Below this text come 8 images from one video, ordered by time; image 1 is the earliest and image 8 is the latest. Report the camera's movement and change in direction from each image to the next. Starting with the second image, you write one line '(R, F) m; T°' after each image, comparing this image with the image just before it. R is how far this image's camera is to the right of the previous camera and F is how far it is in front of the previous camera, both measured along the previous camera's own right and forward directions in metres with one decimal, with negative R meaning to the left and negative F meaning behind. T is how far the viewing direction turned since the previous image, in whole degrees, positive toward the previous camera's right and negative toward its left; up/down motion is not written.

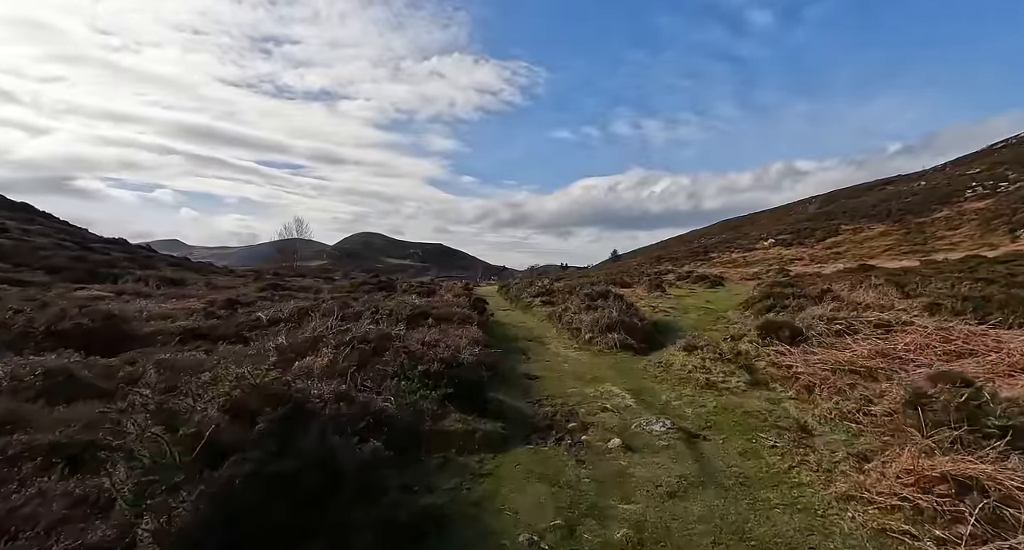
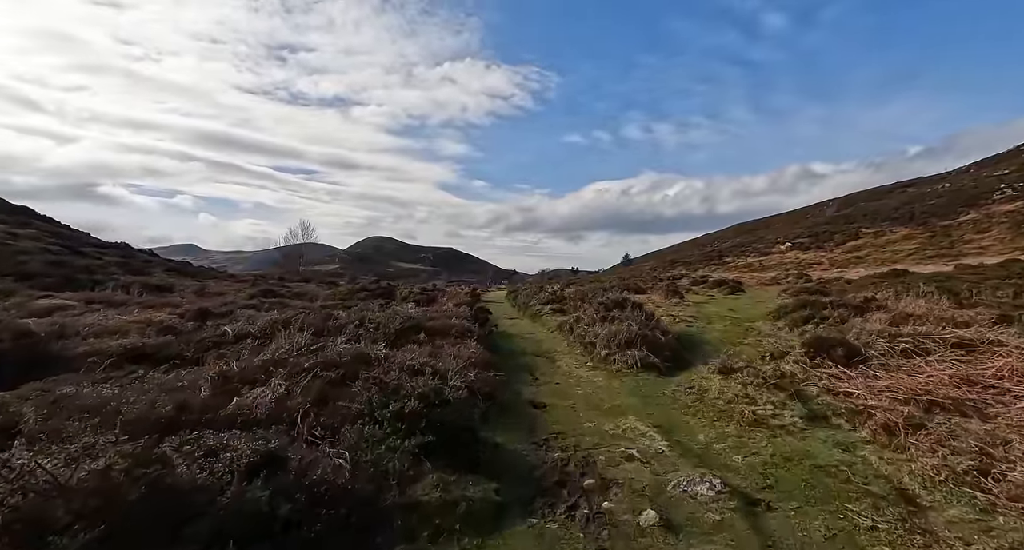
(+0.2, +1.9) m; -1°
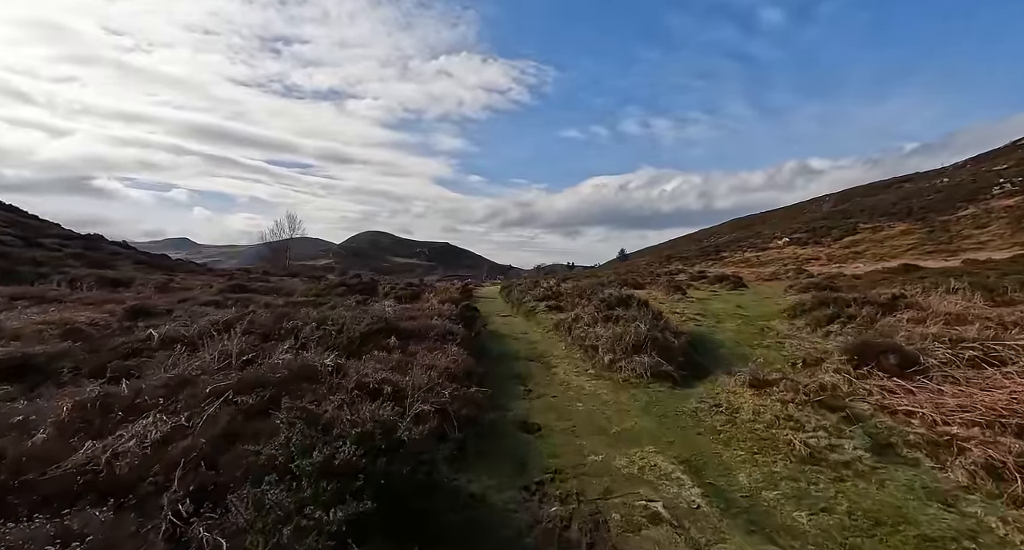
(+0.1, +2.0) m; +1°
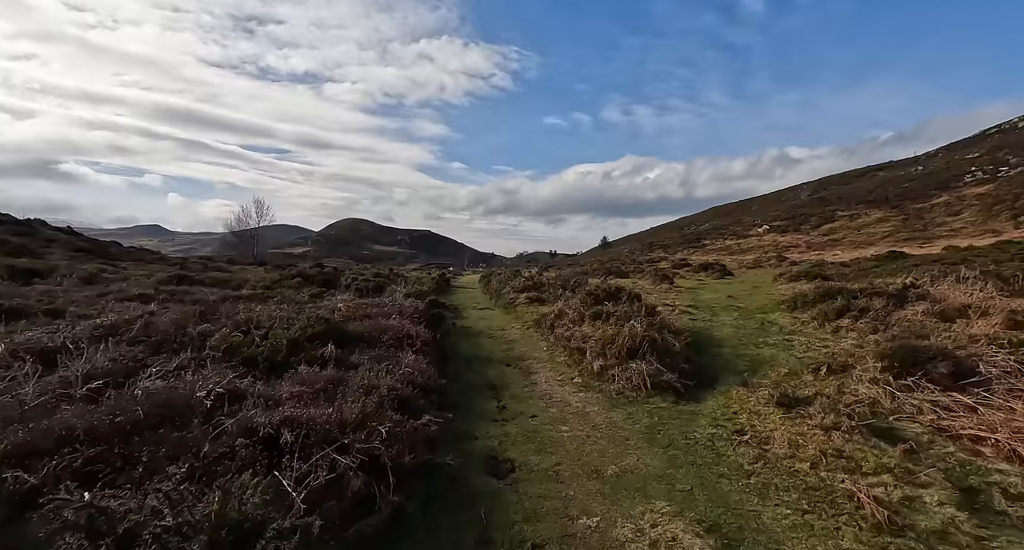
(+0.2, +2.0) m; +2°
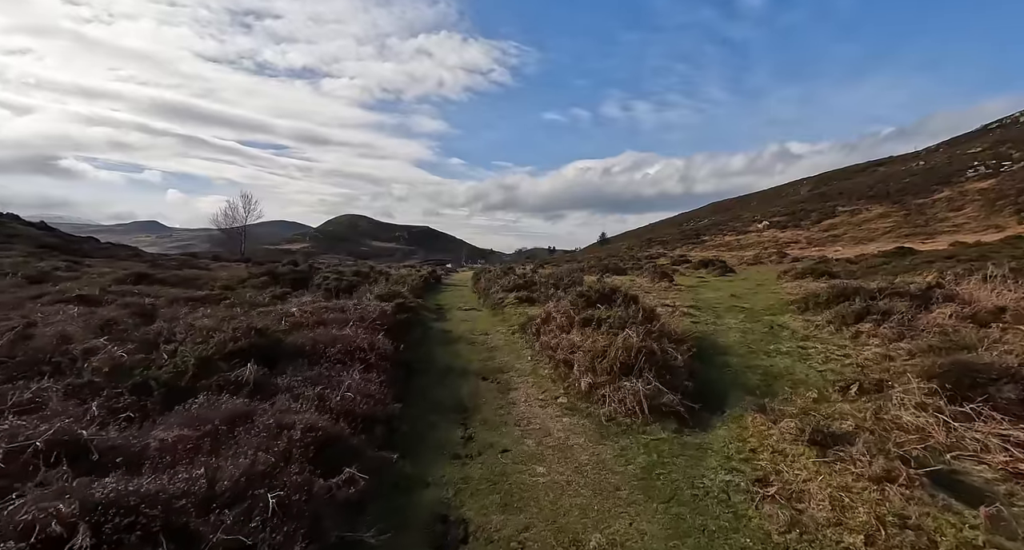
(+0.4, +1.6) m; 0°
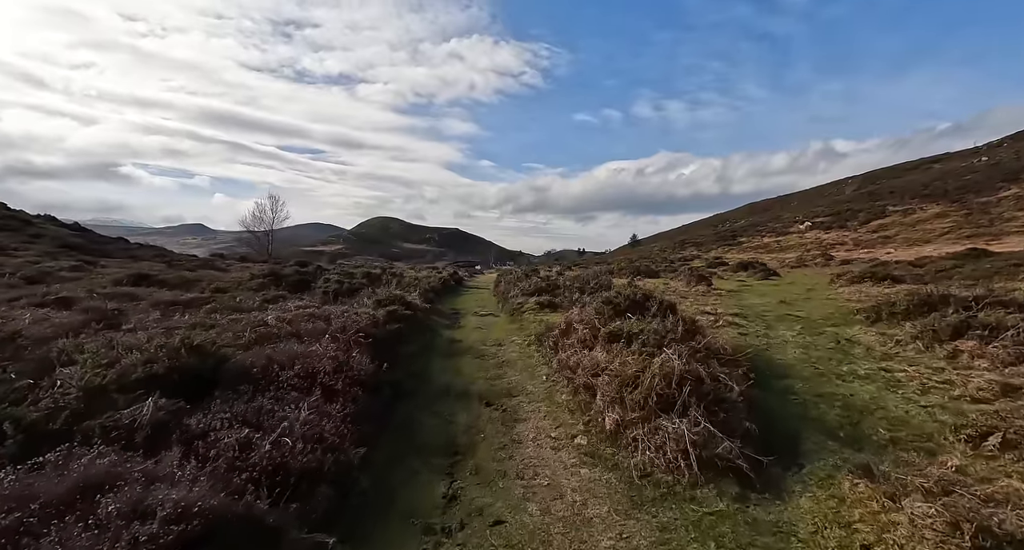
(+0.3, +1.9) m; -3°
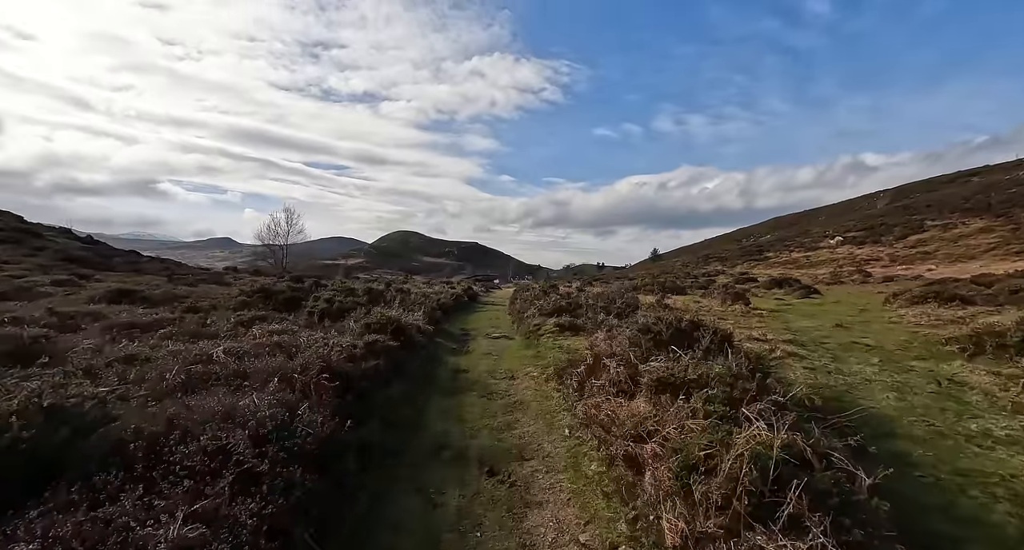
(+0.1, +2.2) m; -2°
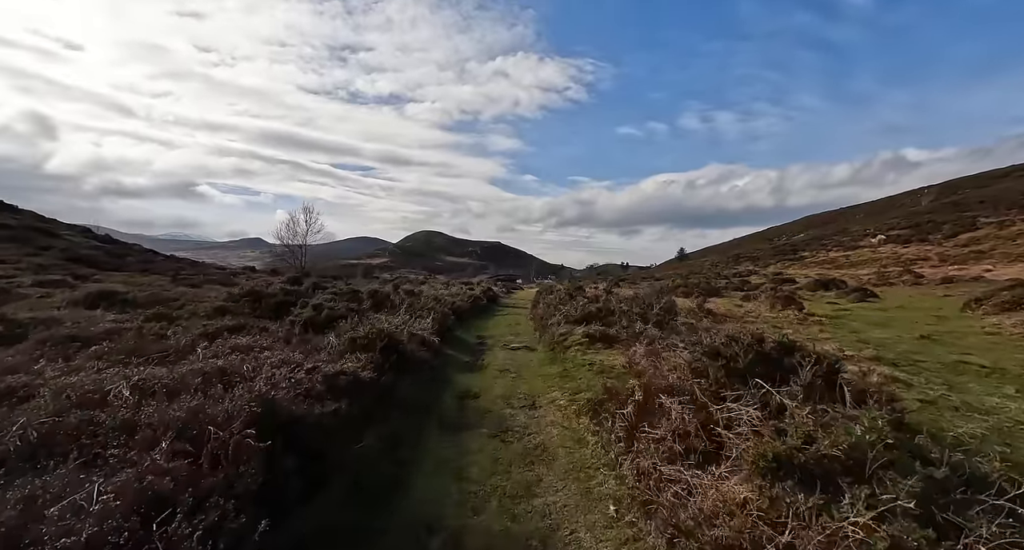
(0.0, +2.4) m; -3°
